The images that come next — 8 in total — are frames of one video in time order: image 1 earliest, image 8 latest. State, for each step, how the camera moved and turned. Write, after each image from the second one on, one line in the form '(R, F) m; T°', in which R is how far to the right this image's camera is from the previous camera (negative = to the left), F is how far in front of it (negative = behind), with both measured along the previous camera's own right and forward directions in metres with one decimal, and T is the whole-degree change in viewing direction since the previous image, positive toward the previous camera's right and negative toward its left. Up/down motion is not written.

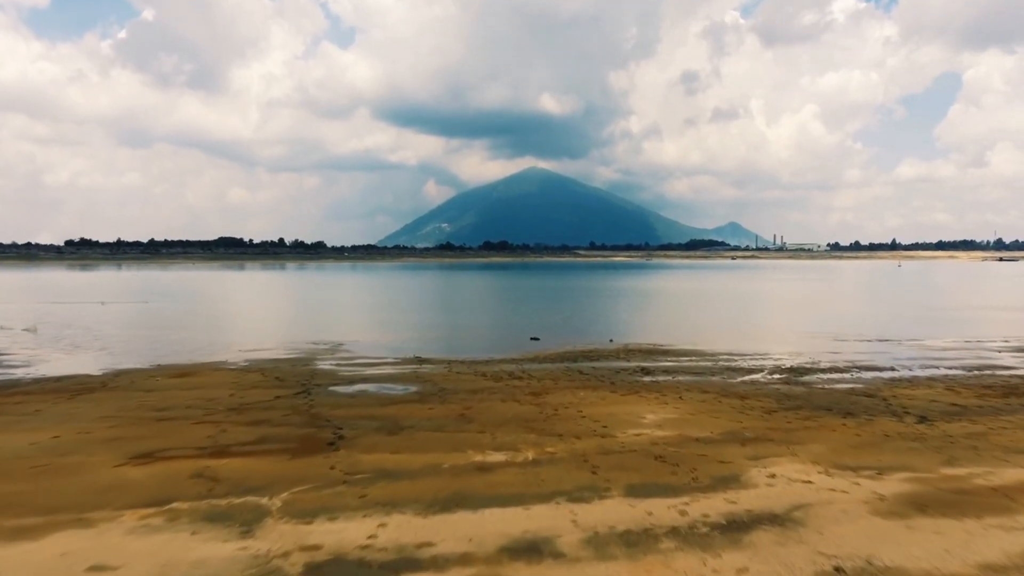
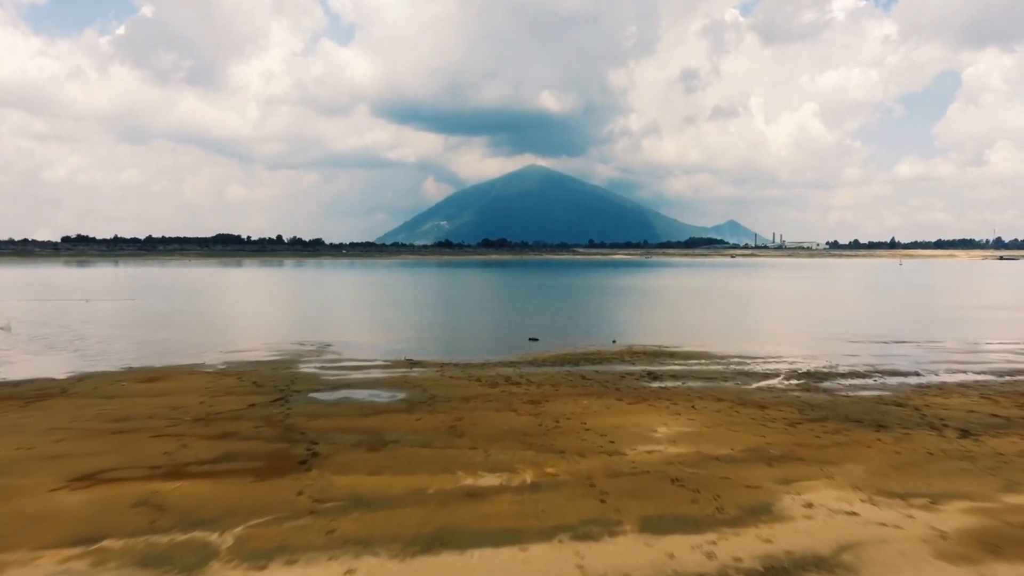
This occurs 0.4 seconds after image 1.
(0.0, +0.7) m; 0°
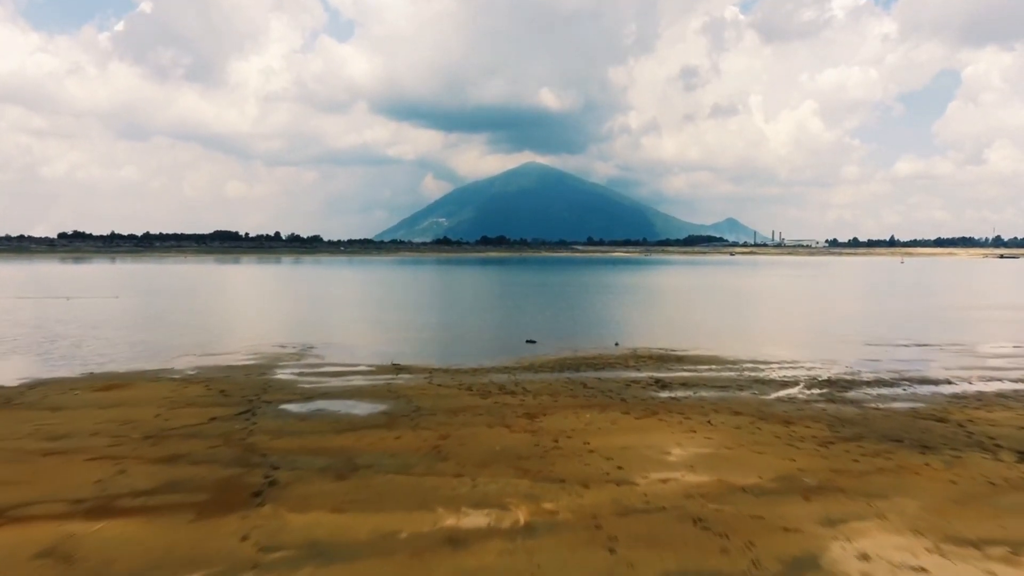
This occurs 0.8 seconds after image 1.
(+0.1, +0.8) m; 0°
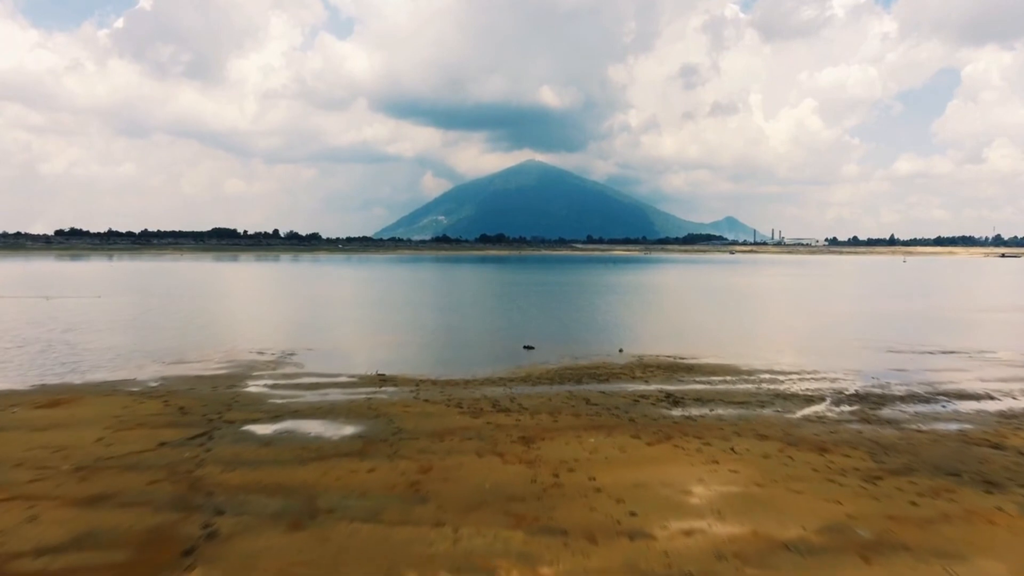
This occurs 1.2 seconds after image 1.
(+0.1, +0.8) m; 0°
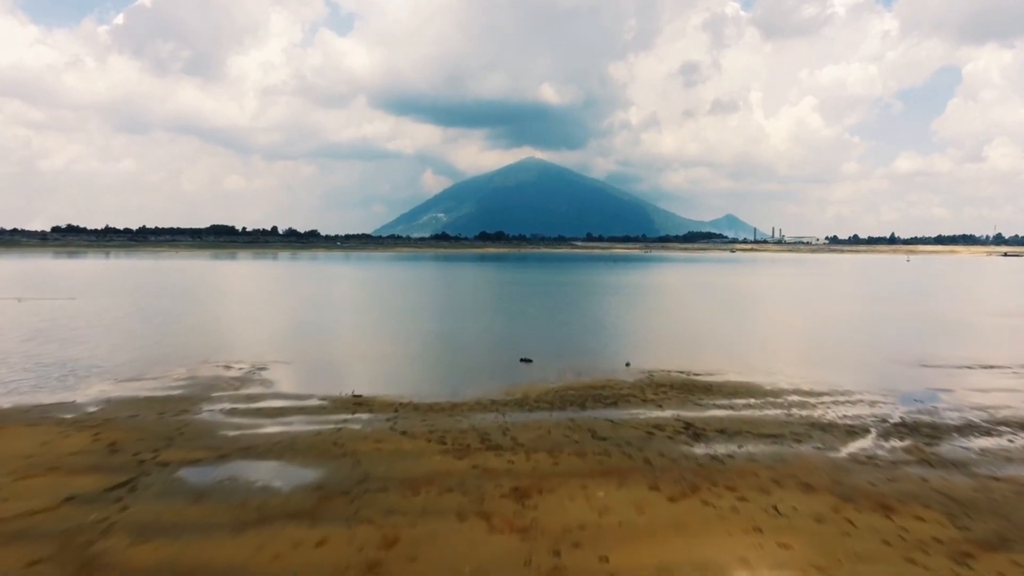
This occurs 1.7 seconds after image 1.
(+0.1, +1.0) m; 0°
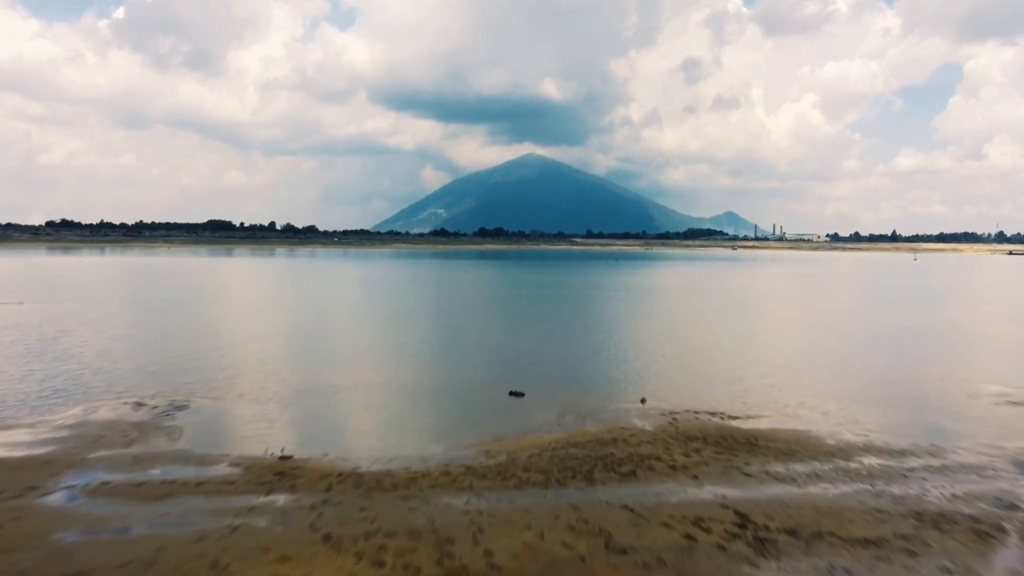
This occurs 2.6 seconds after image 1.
(+0.2, +2.0) m; 0°
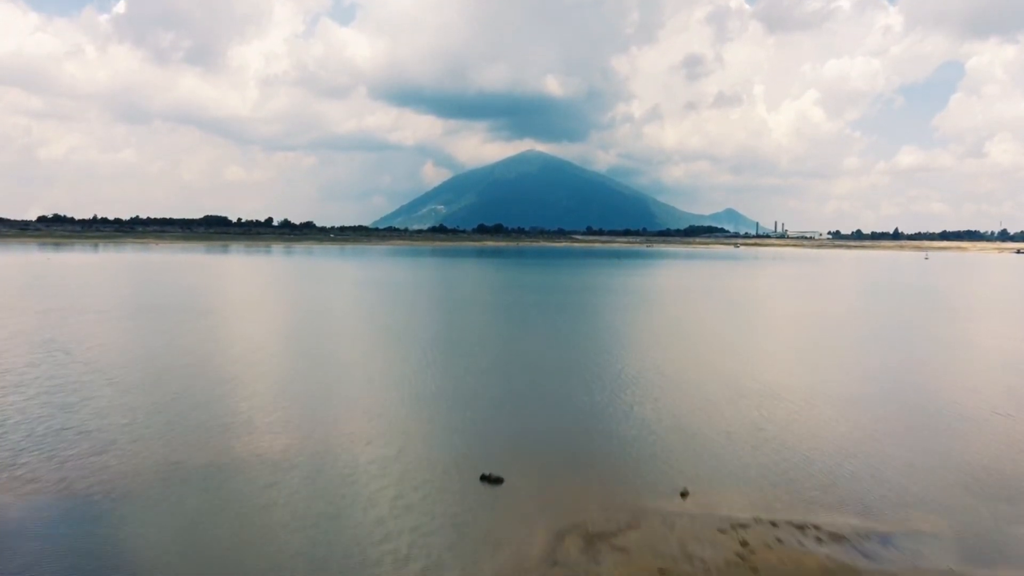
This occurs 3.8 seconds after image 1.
(+0.2, +5.1) m; 0°
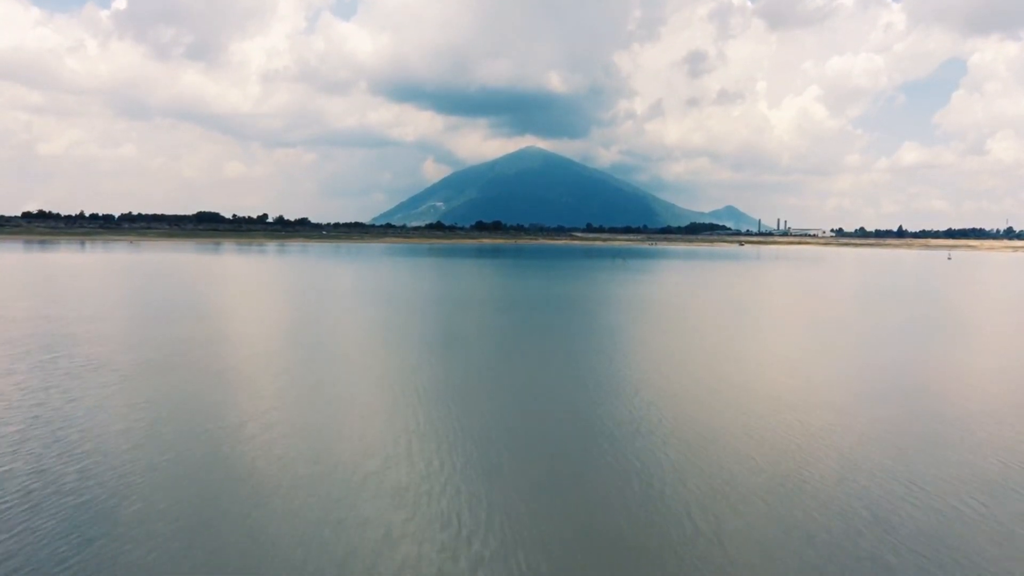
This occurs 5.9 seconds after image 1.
(+0.9, +2.3) m; 0°
